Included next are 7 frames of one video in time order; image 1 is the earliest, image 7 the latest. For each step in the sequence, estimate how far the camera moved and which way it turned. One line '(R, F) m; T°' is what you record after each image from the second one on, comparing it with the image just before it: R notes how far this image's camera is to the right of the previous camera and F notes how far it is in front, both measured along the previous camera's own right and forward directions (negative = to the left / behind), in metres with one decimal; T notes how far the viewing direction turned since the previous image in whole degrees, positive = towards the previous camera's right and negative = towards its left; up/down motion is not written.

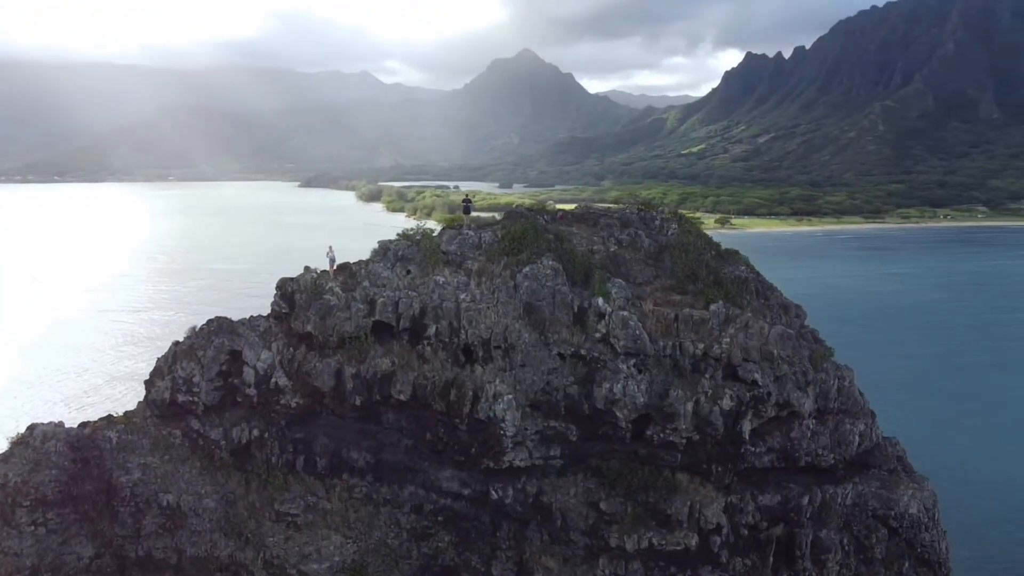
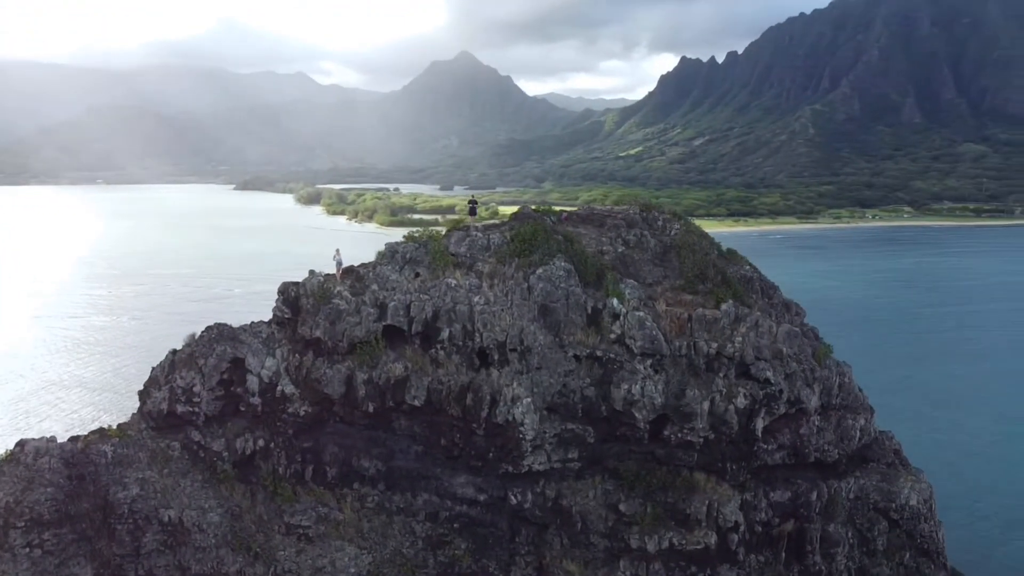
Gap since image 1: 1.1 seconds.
(-1.9, +0.3) m; +4°
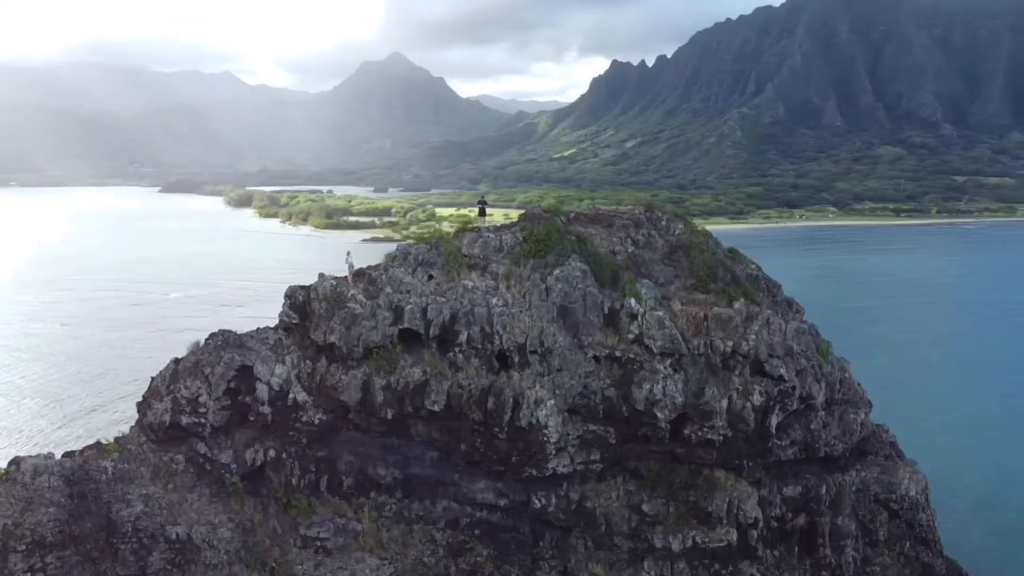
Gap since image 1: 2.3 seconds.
(-2.1, +0.4) m; +5°
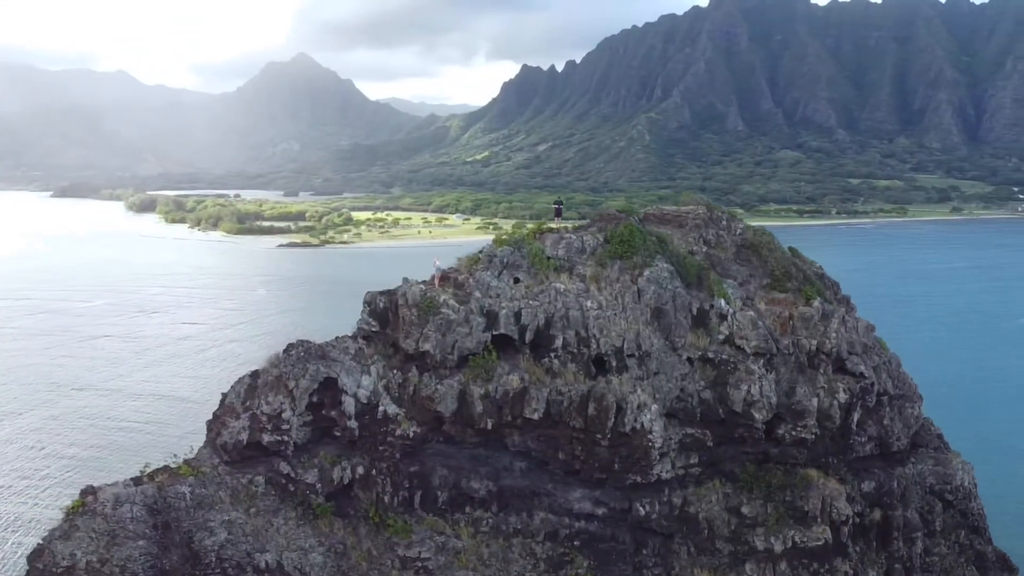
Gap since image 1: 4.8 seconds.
(-4.4, +0.9) m; +6°
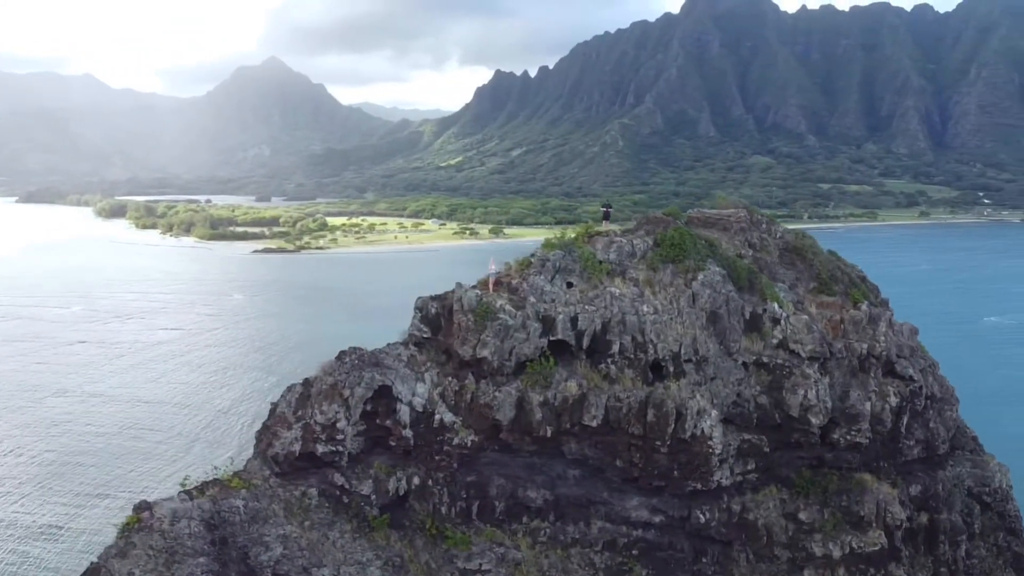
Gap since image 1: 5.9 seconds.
(-1.9, +0.4) m; +2°
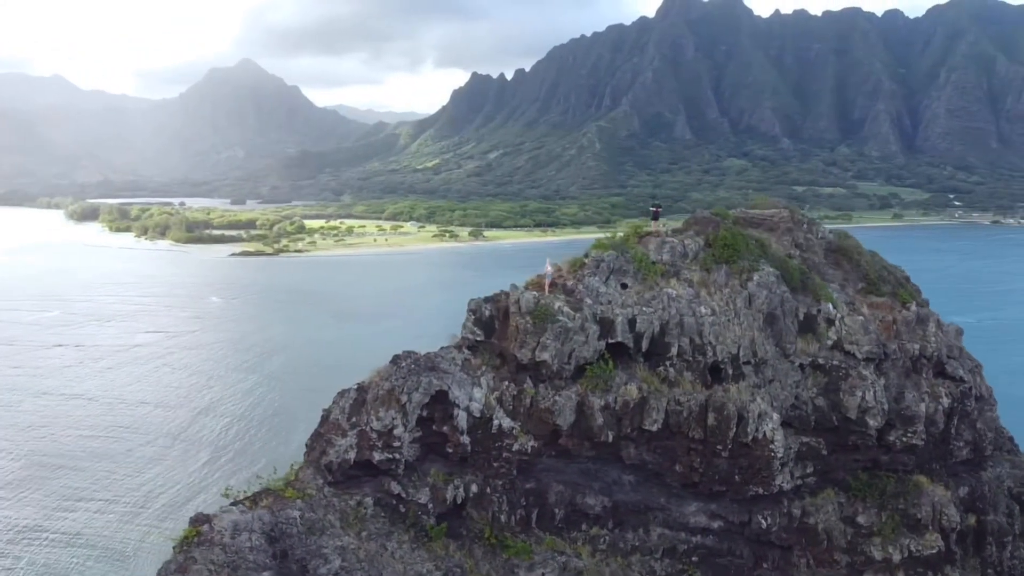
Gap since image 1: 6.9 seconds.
(-1.8, +0.5) m; +2°
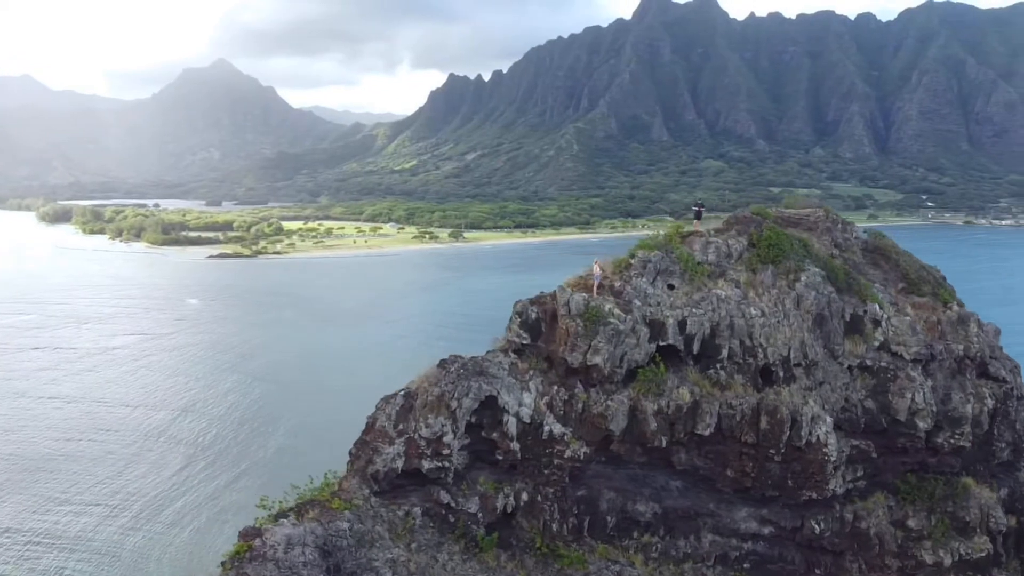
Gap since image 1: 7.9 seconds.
(-1.6, +0.5) m; +2°
